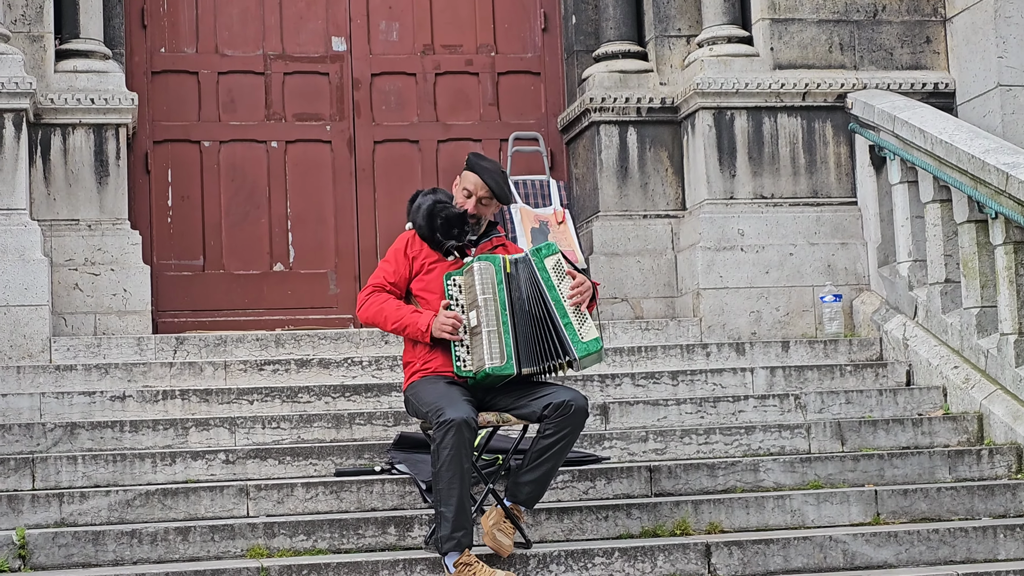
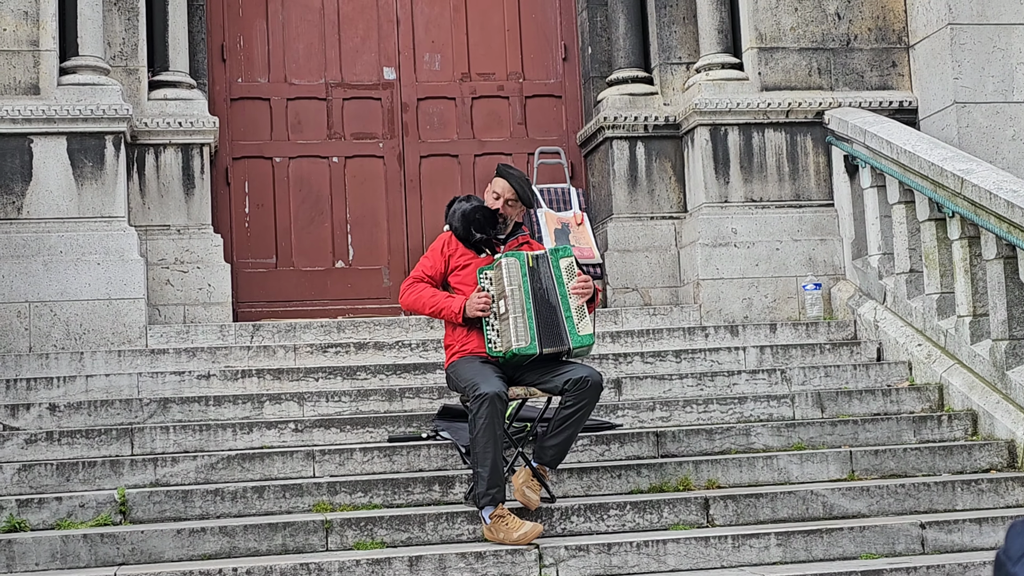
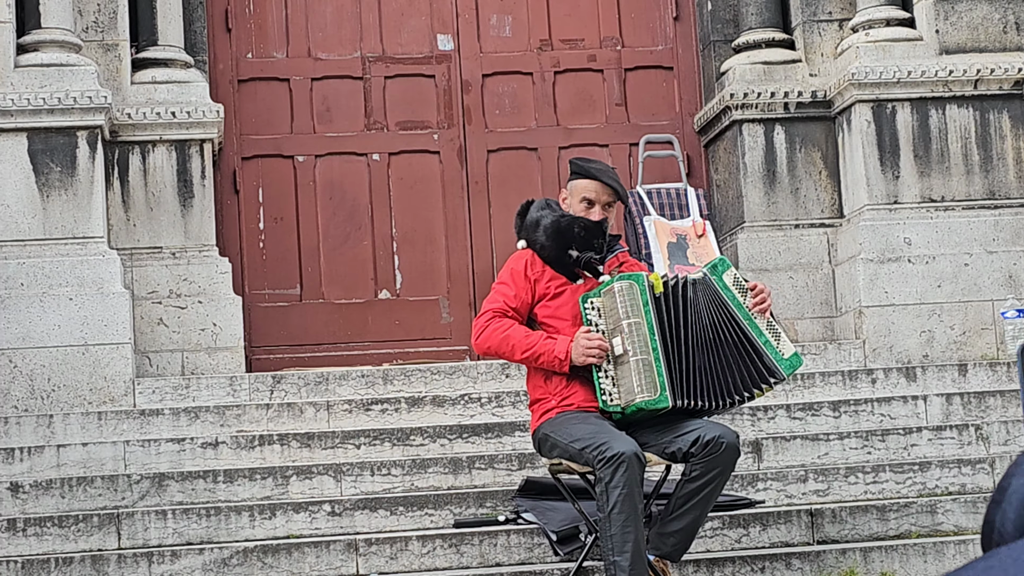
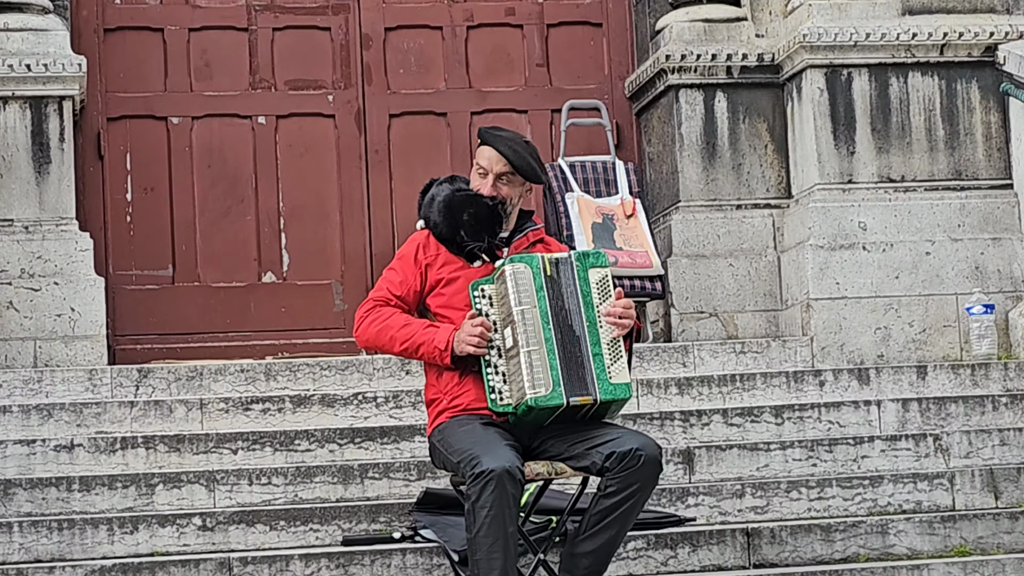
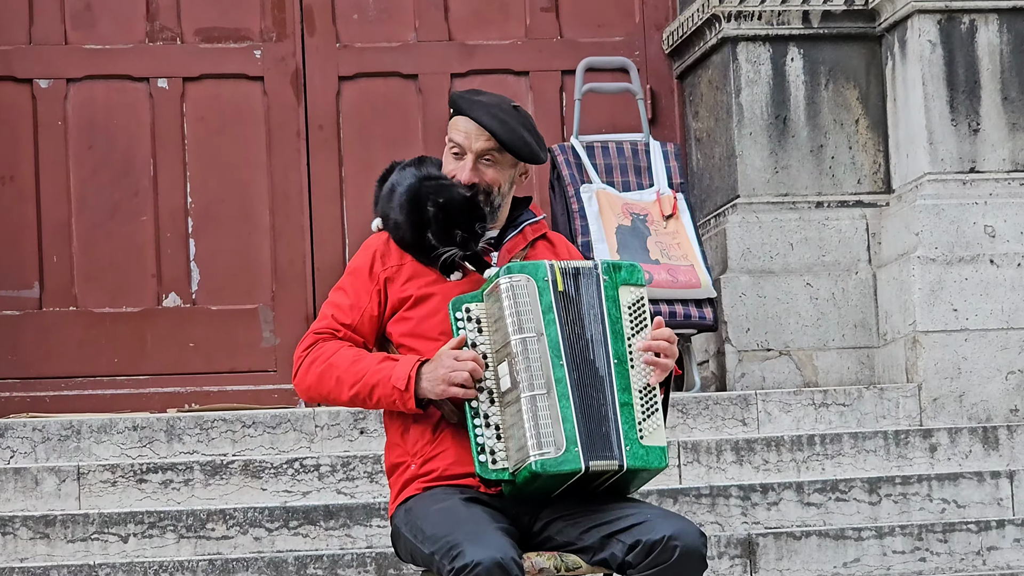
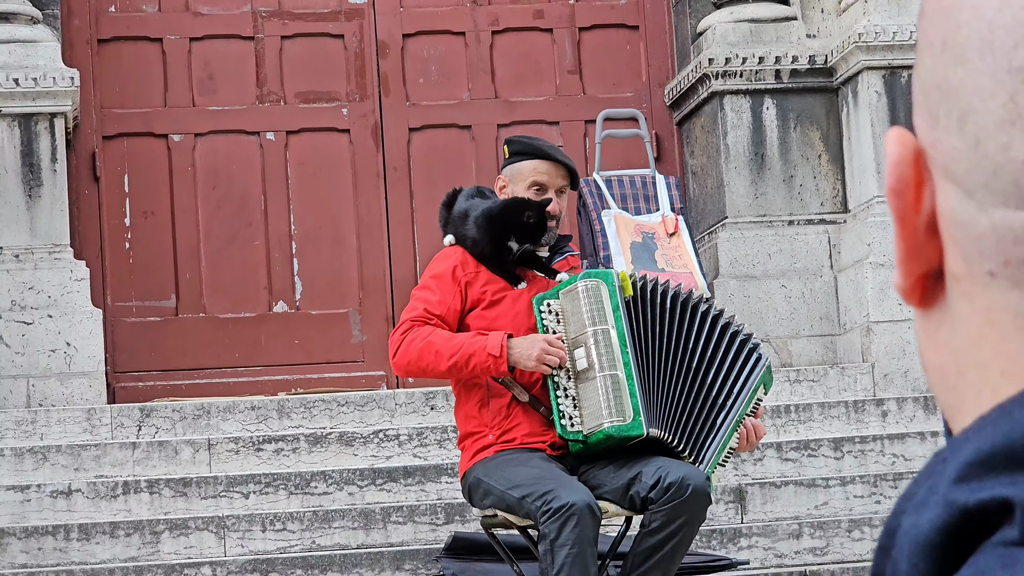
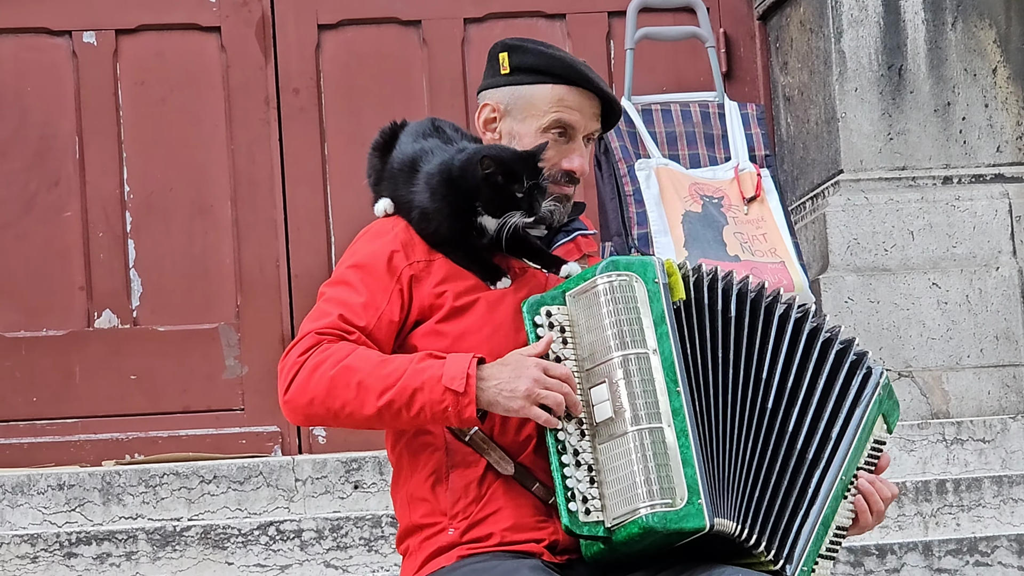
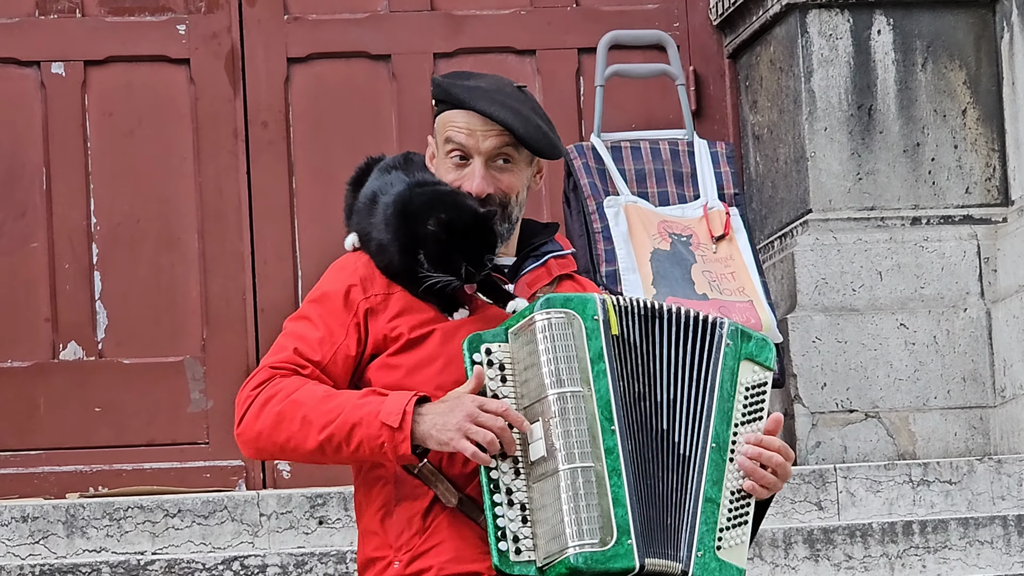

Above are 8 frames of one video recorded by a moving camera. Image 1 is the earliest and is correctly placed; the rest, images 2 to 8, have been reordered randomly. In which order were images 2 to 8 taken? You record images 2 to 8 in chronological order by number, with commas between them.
2, 4, 5, 8, 7, 6, 3
